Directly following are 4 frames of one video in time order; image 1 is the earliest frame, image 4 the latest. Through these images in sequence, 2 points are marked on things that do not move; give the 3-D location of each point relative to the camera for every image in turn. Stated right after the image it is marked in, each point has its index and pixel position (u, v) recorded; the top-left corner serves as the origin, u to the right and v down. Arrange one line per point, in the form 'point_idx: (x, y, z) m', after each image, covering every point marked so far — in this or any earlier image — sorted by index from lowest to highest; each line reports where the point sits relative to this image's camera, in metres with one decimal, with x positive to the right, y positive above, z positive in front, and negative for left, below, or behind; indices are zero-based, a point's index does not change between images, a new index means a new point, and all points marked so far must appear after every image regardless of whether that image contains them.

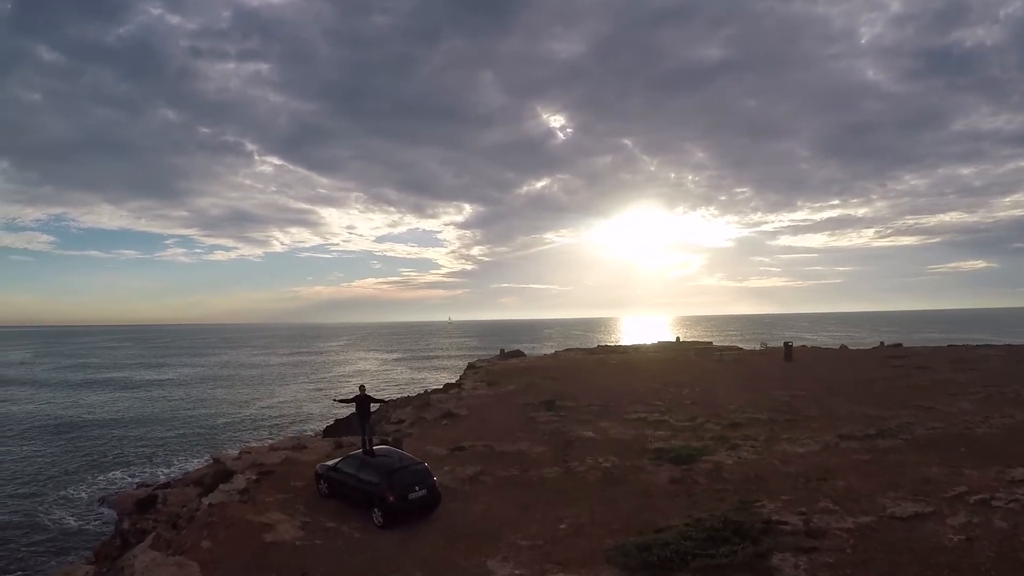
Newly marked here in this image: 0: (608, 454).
0: (+2.5, -4.3, +15.3) m
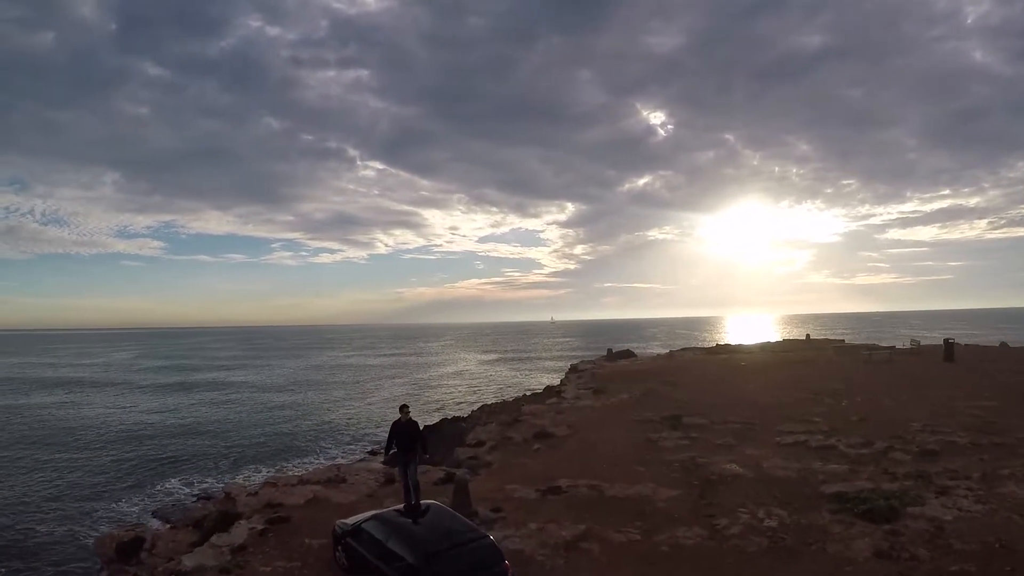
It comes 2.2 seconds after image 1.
0: (+4.5, -3.8, +10.4) m
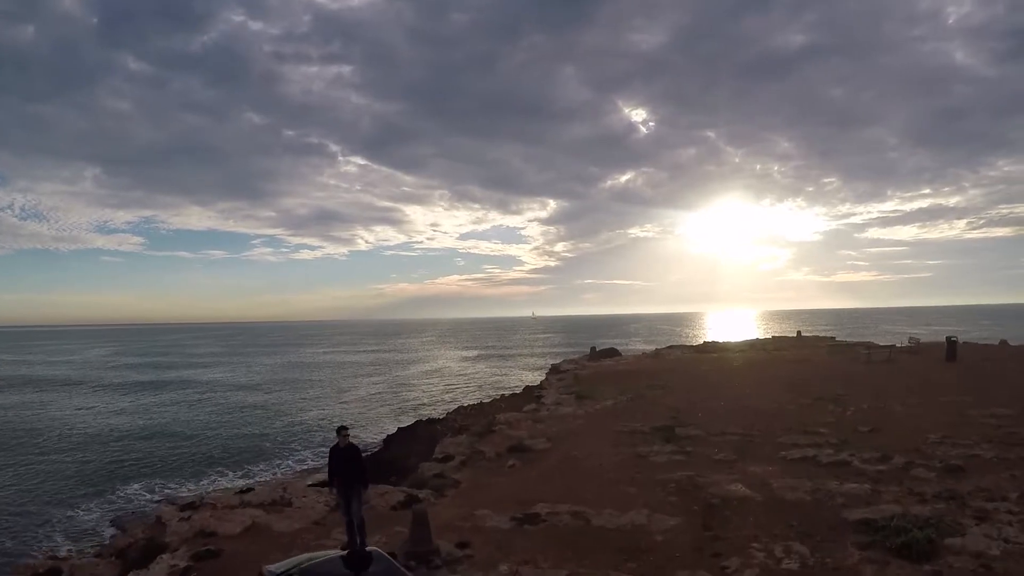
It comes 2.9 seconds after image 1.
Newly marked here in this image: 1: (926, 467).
0: (+4.1, -3.7, +8.7) m
1: (+9.0, -3.9, +12.7) m
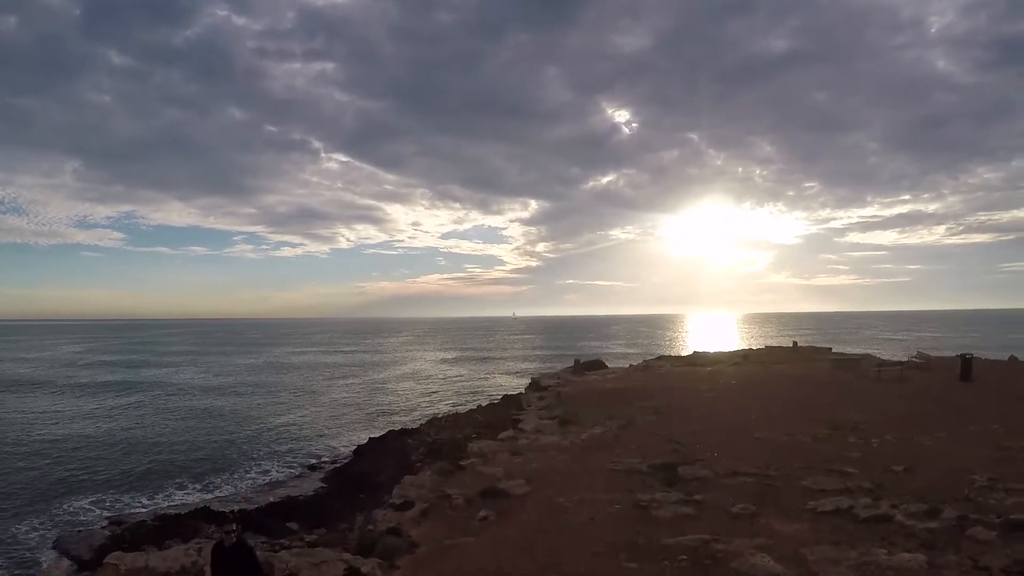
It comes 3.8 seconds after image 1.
0: (+3.6, -4.1, +6.5) m
1: (+8.5, -4.3, +10.6) m
